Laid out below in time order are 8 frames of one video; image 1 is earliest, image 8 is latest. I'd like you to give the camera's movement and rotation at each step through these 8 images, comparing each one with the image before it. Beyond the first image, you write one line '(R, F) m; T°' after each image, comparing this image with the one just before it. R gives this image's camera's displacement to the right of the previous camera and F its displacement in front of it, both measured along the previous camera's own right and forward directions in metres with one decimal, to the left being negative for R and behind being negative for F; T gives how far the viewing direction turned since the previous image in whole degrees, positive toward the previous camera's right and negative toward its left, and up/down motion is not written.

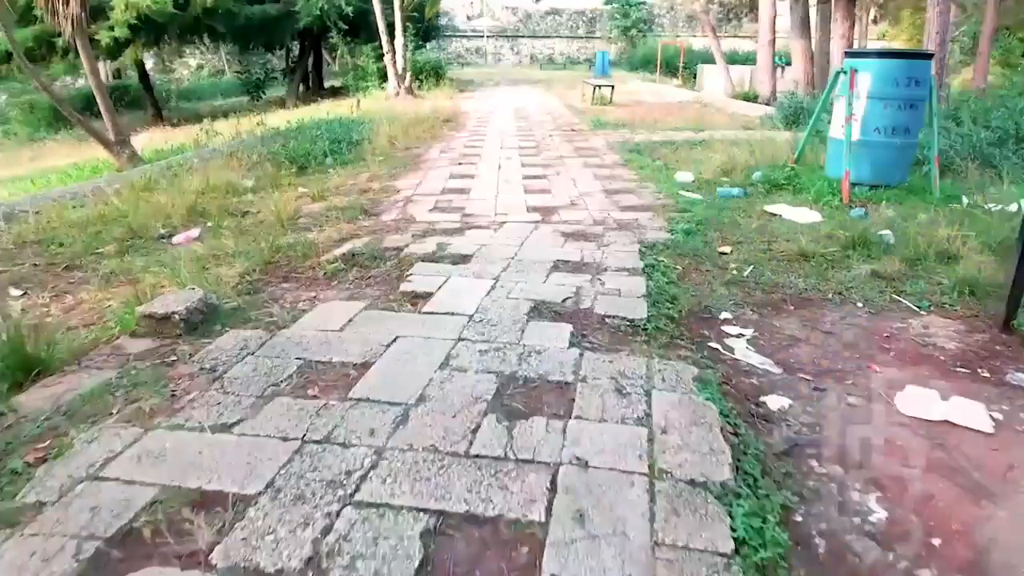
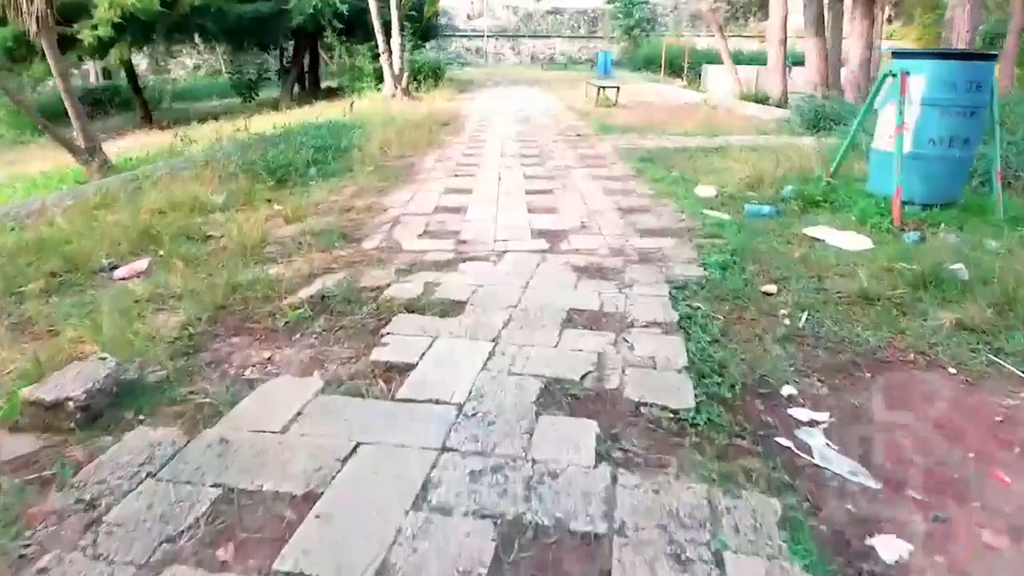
(0.0, +0.7) m; 0°
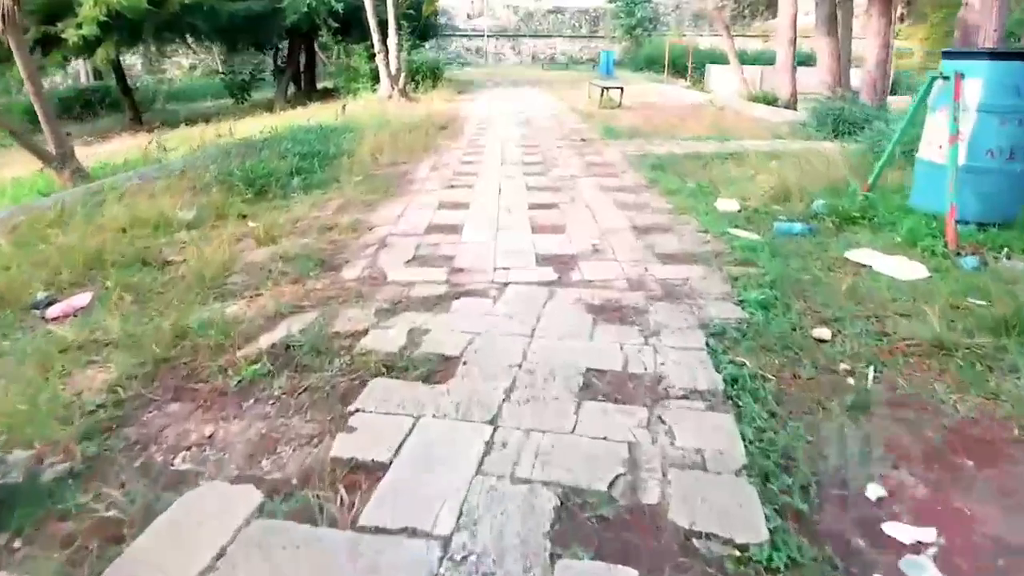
(0.0, +0.6) m; 0°
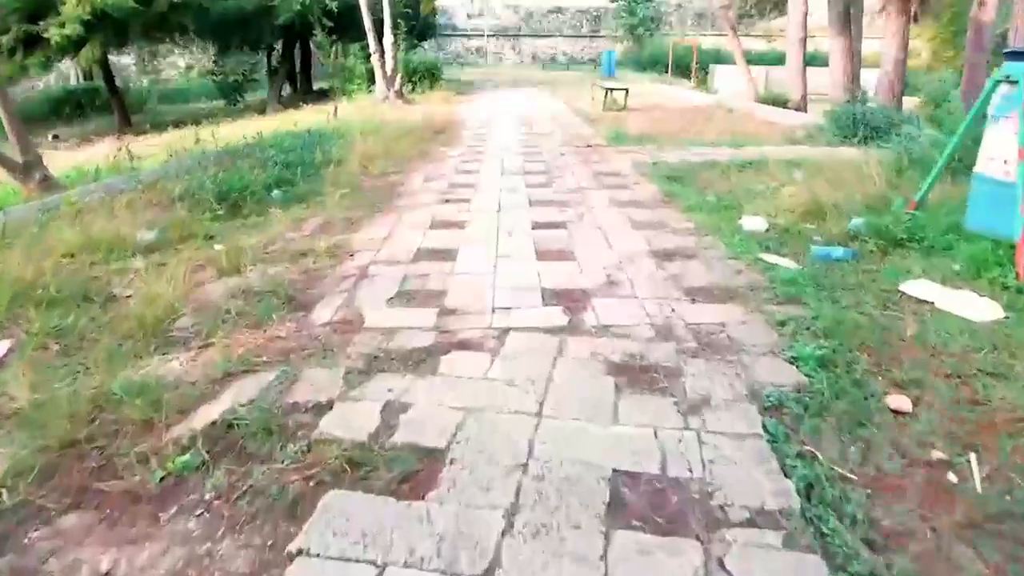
(0.0, +0.6) m; 0°
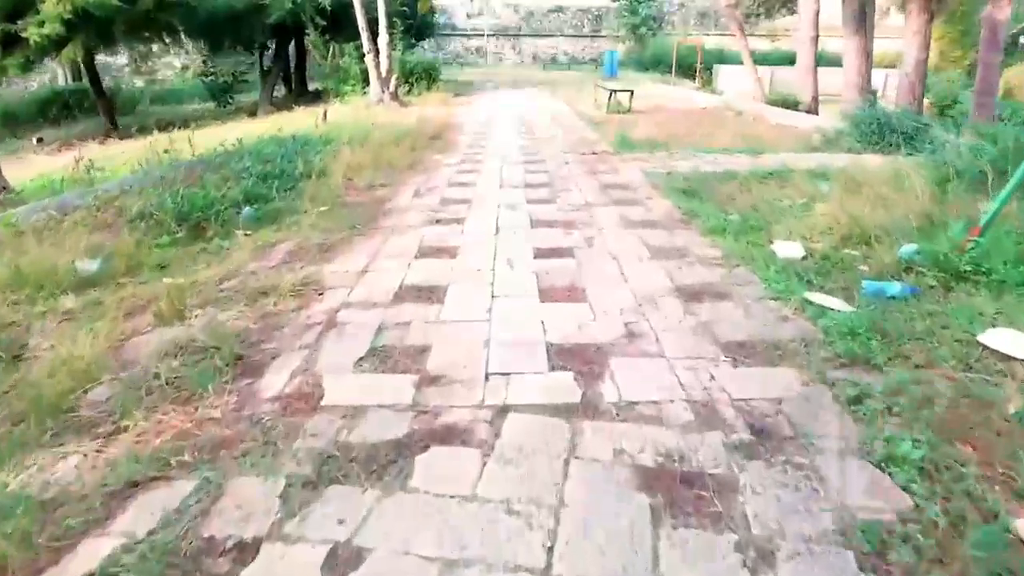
(0.0, +0.6) m; 0°
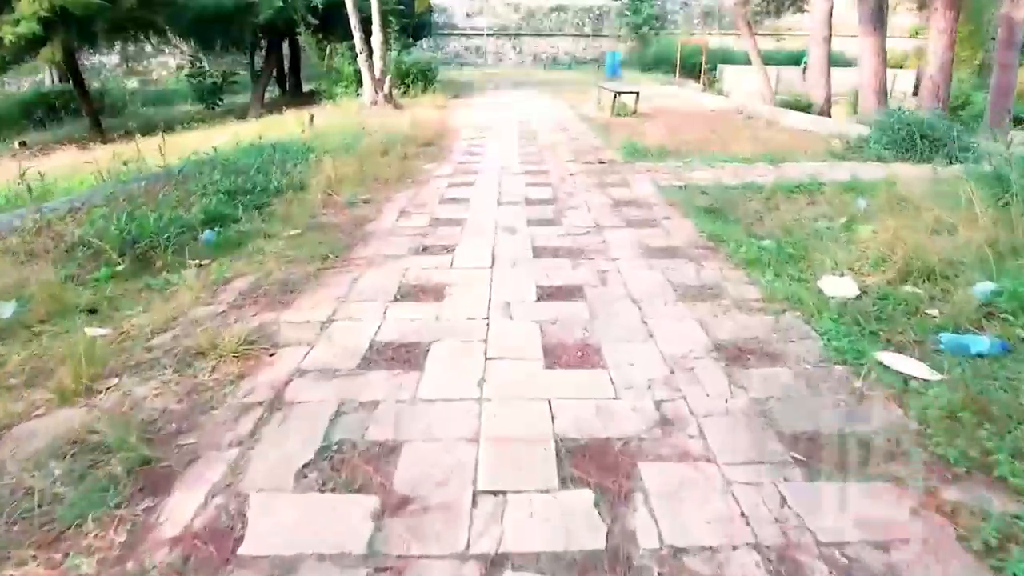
(0.0, +0.7) m; 0°
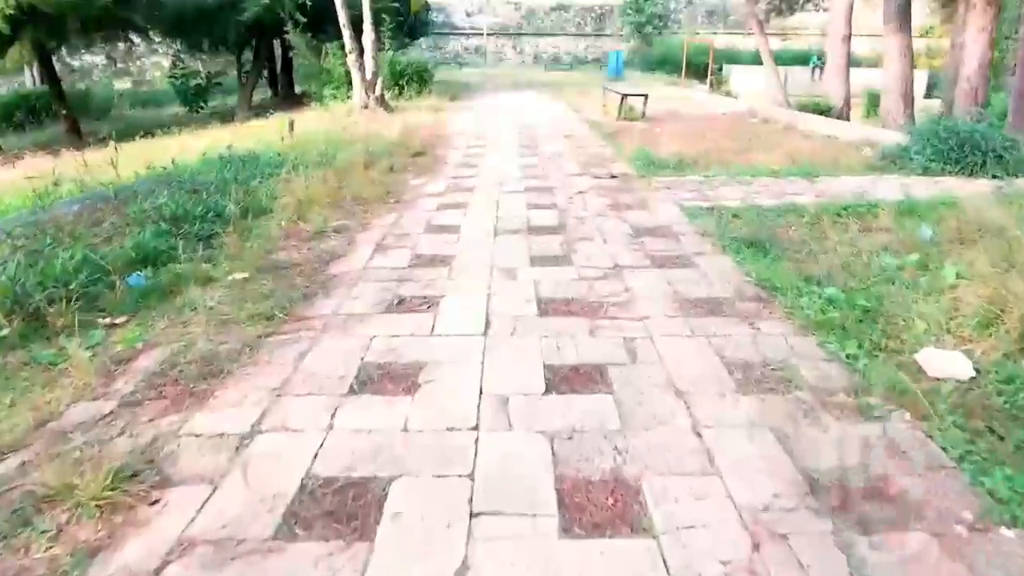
(0.0, +0.9) m; 0°
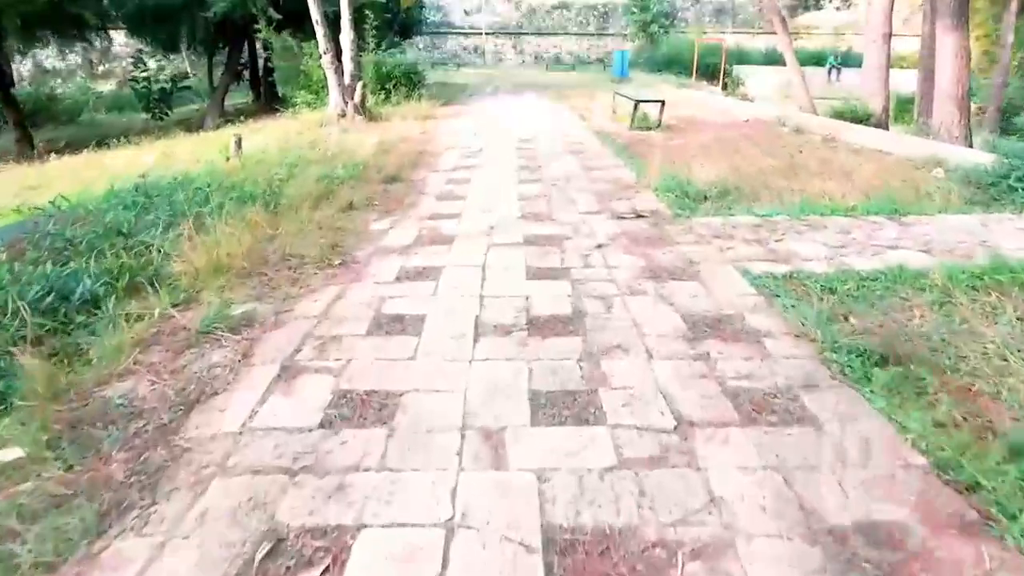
(0.0, +1.6) m; 0°
